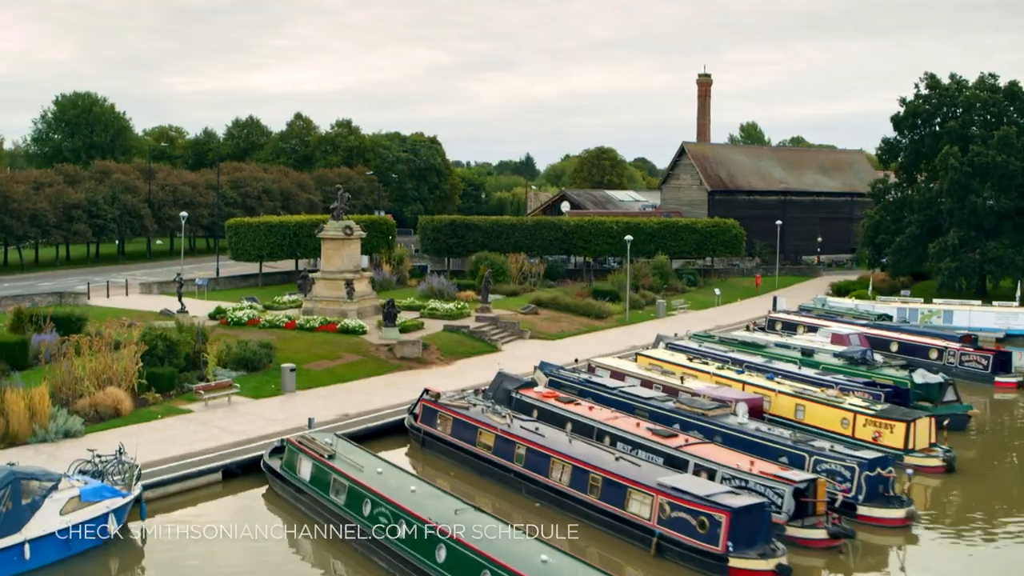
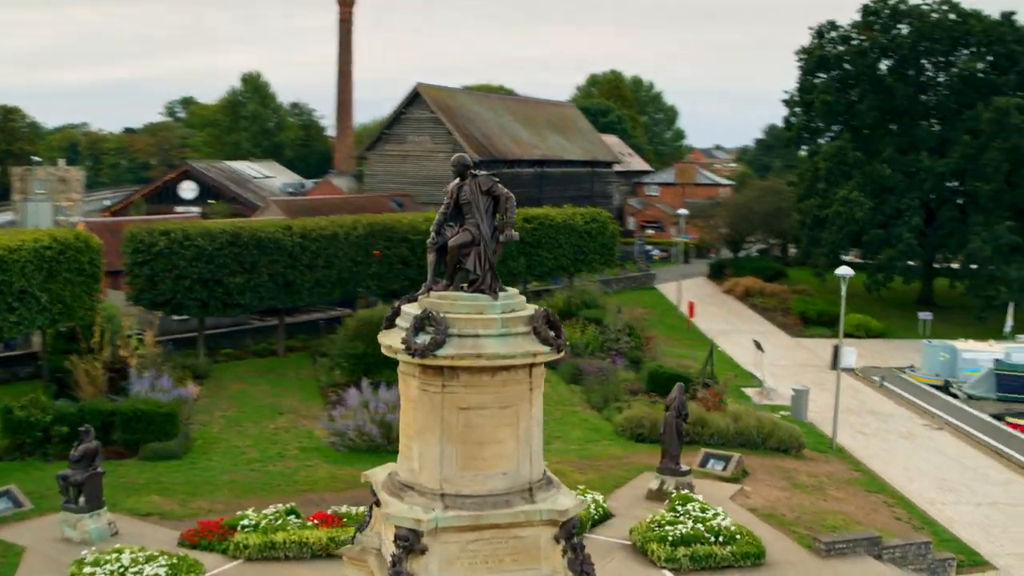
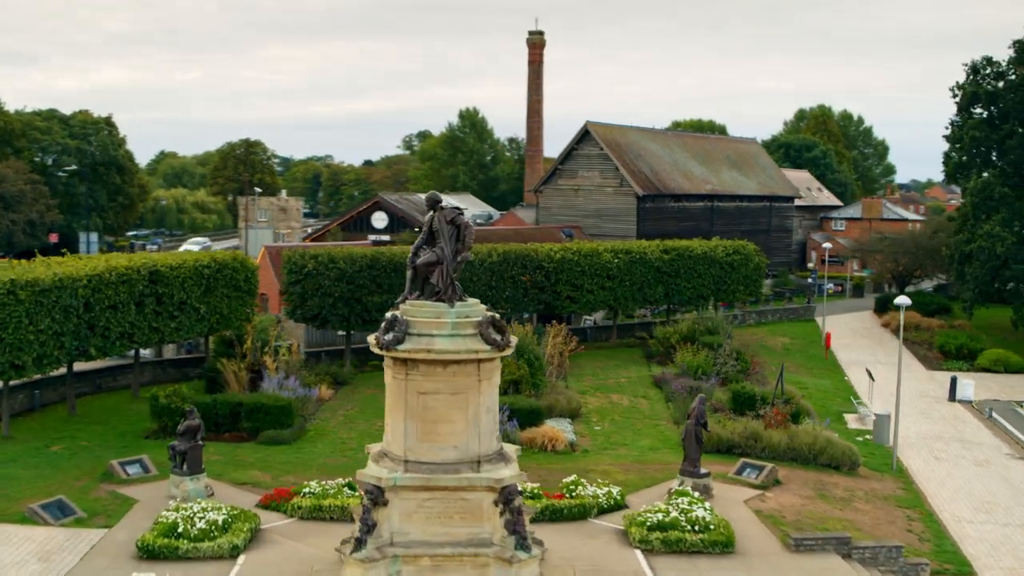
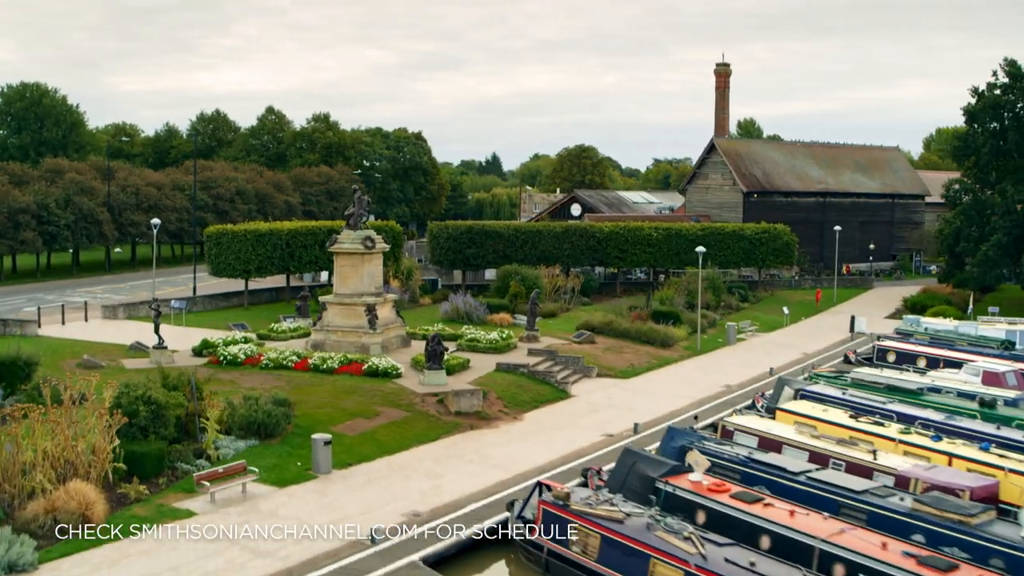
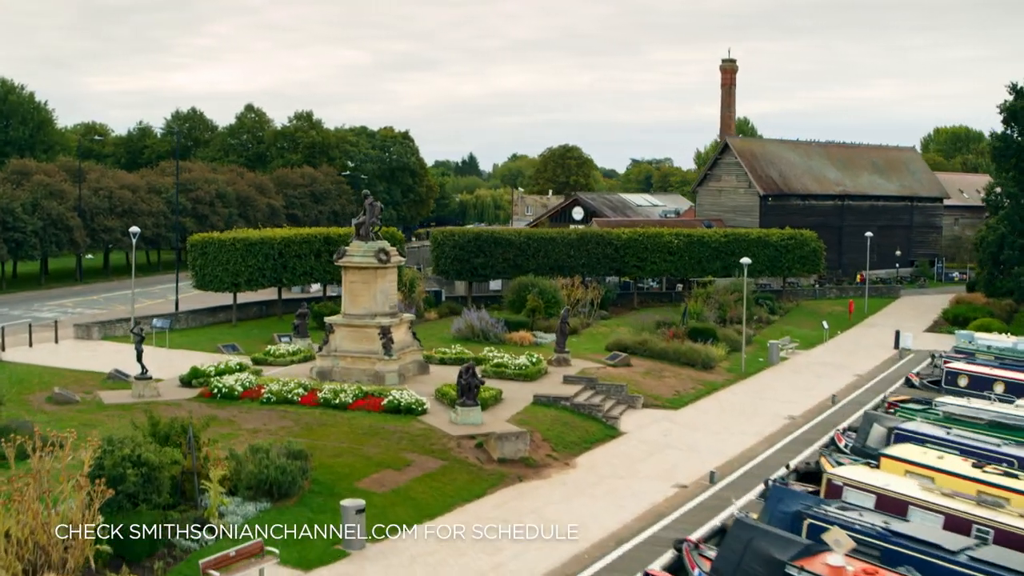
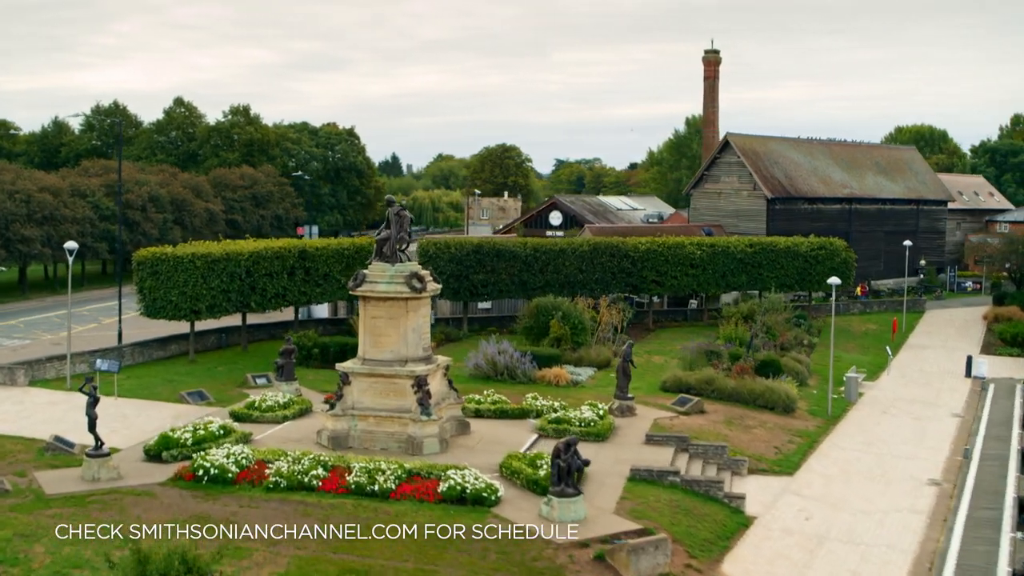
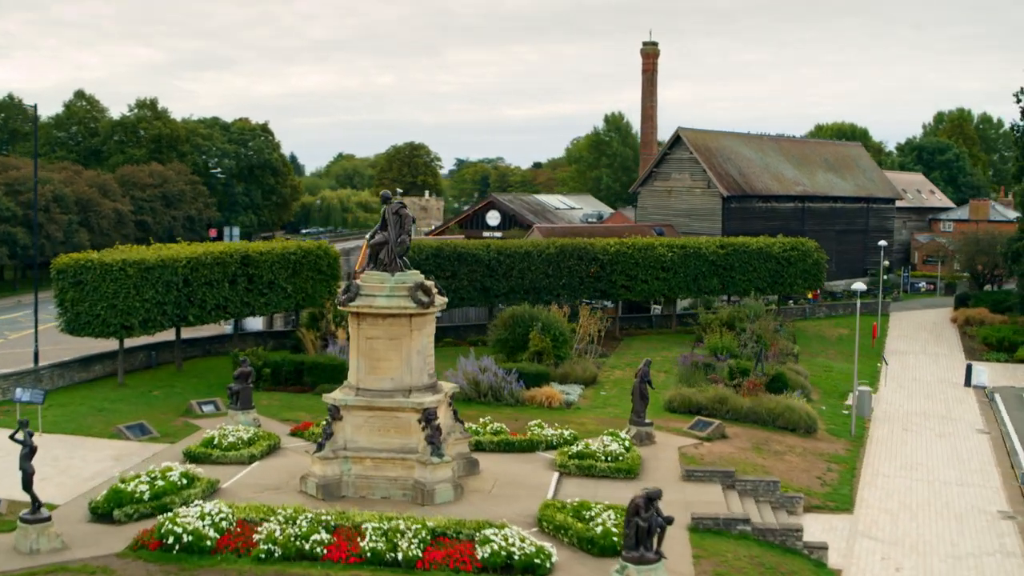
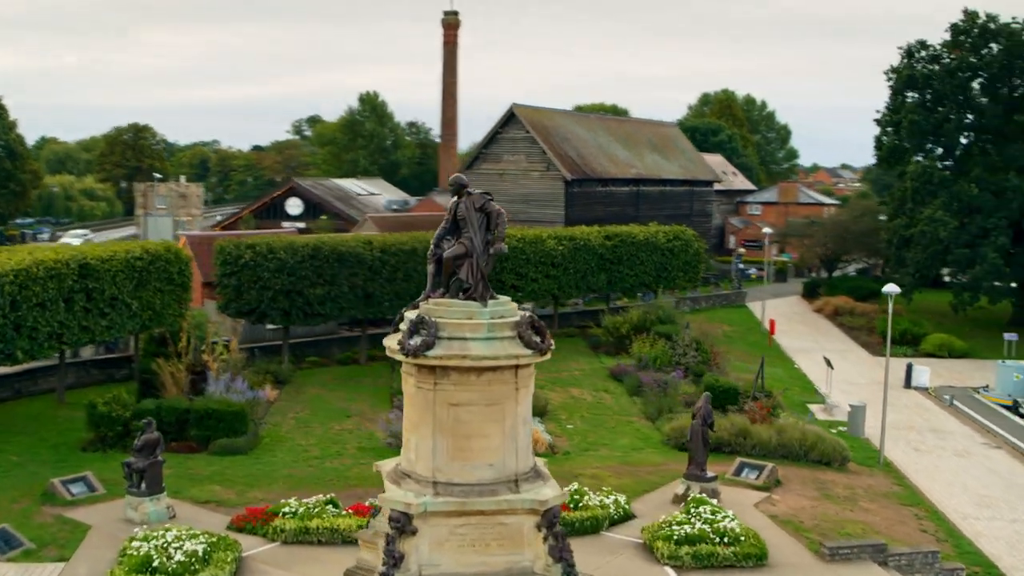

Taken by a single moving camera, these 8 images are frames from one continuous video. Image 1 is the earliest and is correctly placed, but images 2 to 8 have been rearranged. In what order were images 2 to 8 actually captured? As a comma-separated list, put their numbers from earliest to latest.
4, 5, 6, 7, 3, 8, 2
